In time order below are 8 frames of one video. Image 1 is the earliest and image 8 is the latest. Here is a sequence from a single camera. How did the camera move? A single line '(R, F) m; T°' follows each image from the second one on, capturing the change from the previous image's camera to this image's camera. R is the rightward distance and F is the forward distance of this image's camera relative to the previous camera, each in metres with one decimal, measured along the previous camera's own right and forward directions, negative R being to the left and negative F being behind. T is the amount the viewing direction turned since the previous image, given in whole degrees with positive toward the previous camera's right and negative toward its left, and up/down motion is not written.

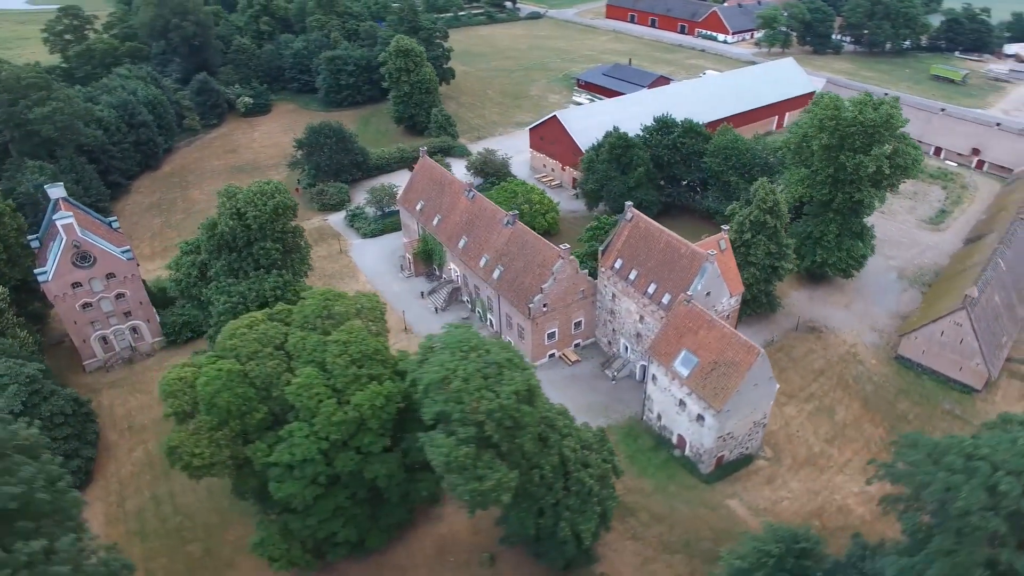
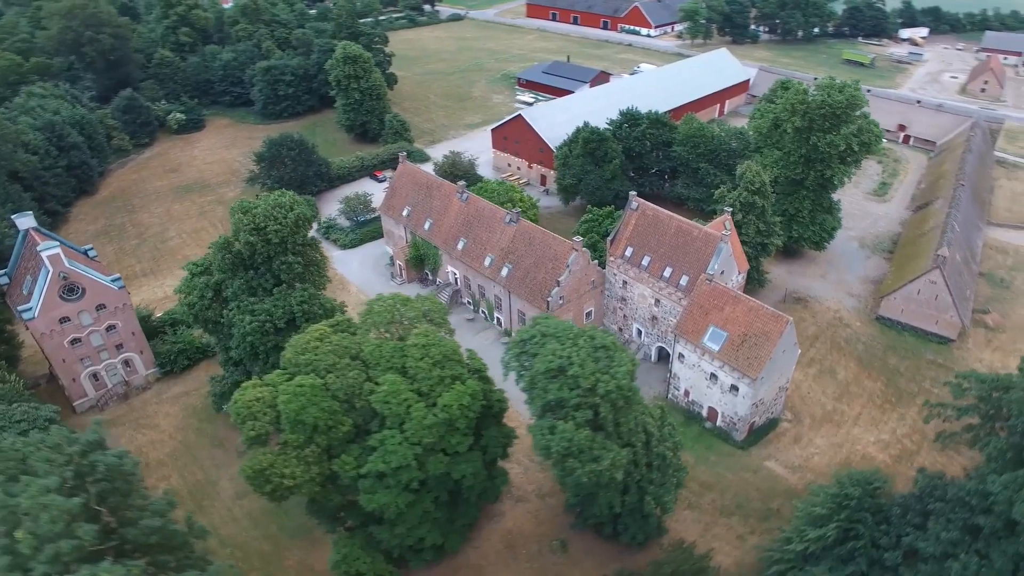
(-6.3, -0.3) m; +7°
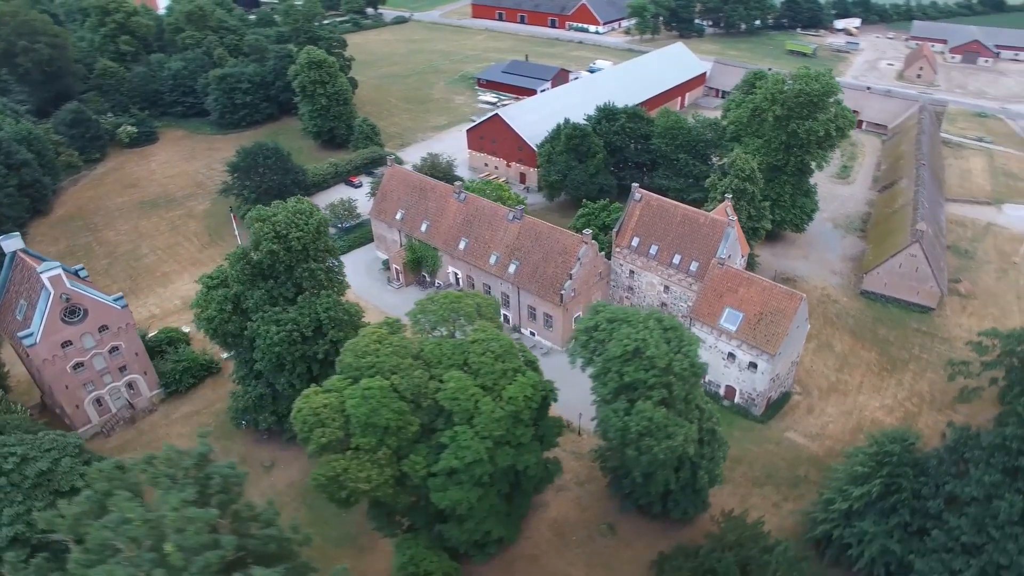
(-4.6, -0.4) m; +5°
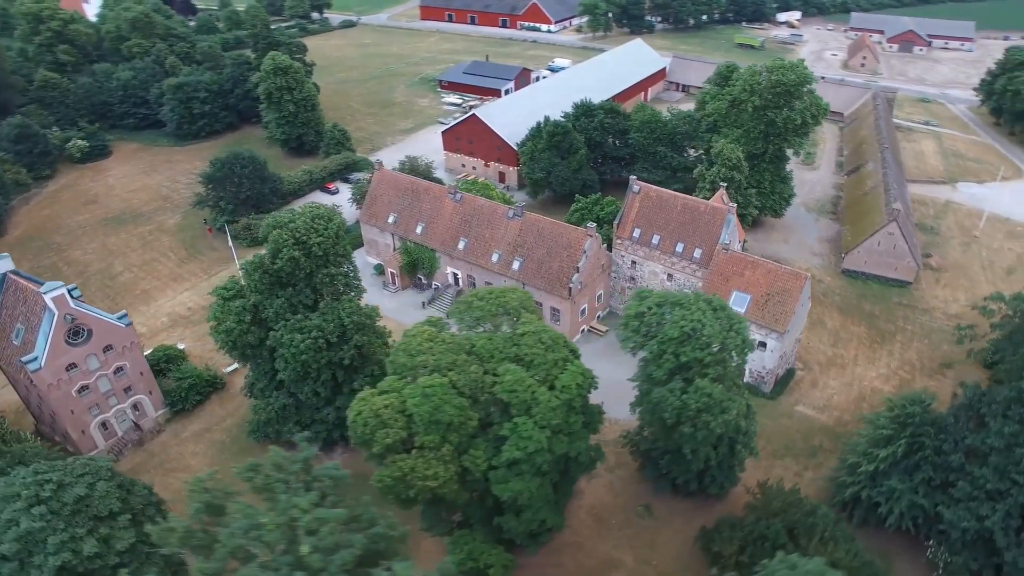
(-4.2, -0.4) m; +4°
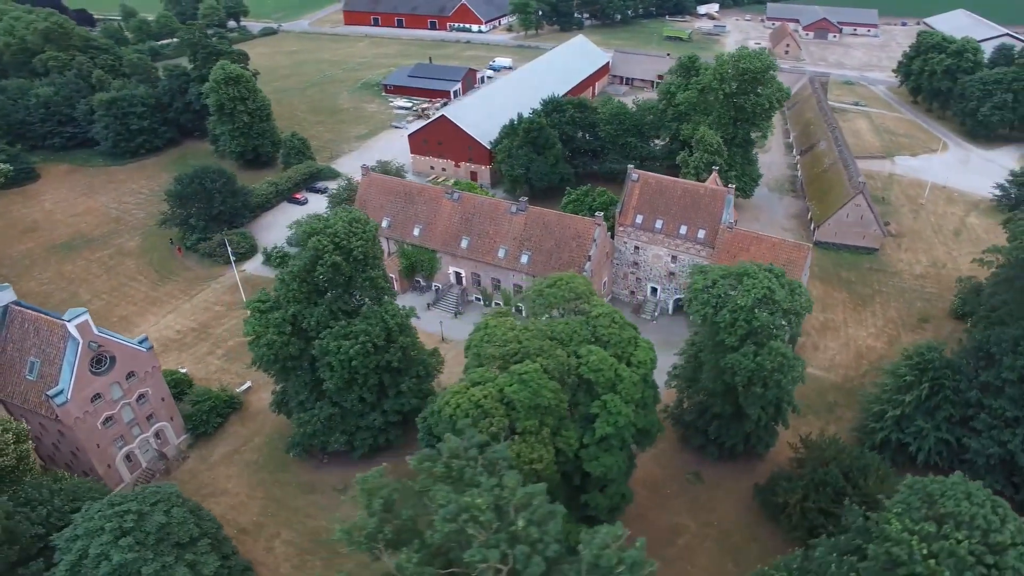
(-6.6, -0.6) m; +7°
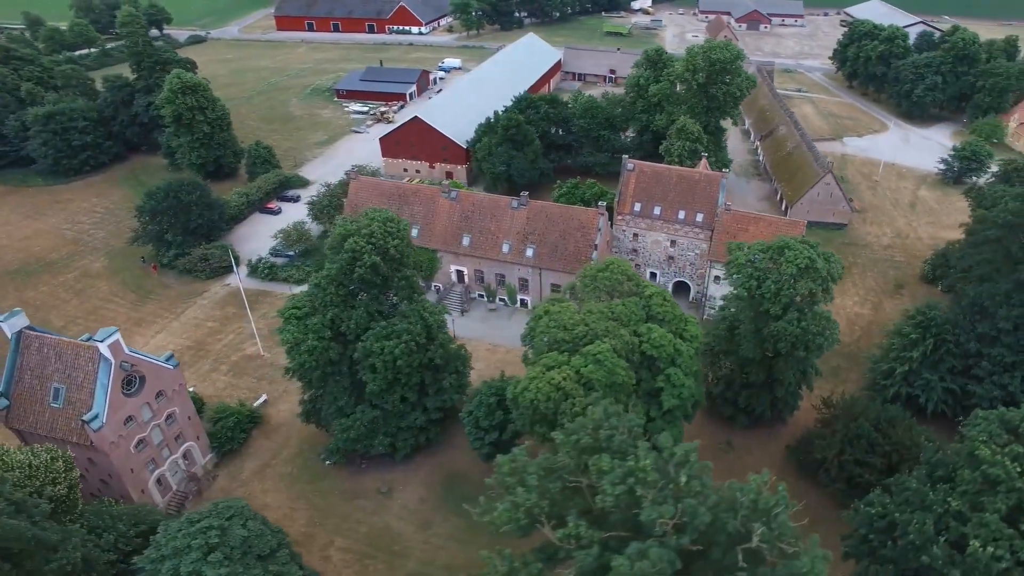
(-5.7, -0.6) m; +6°
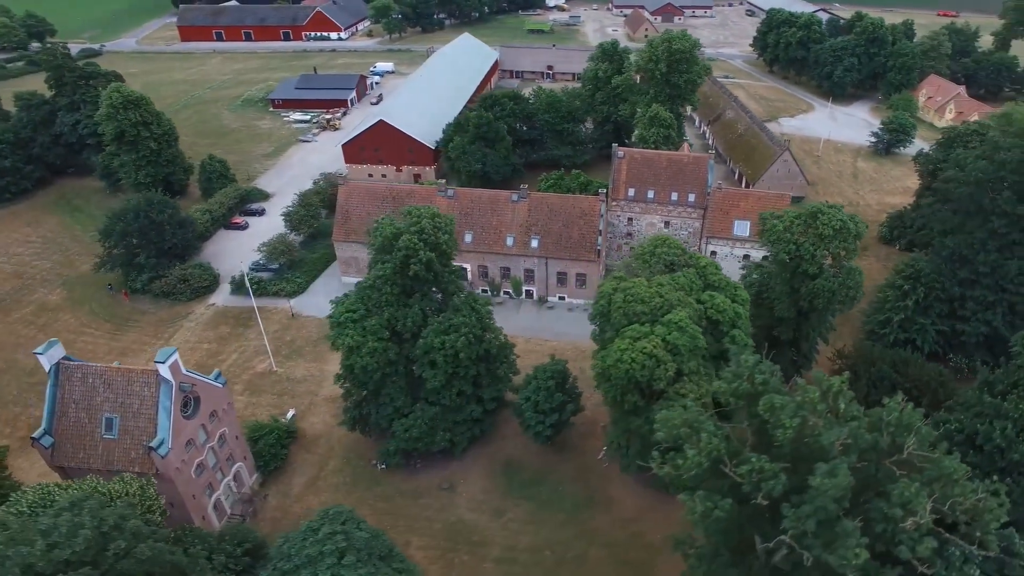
(-7.7, -0.8) m; +8°
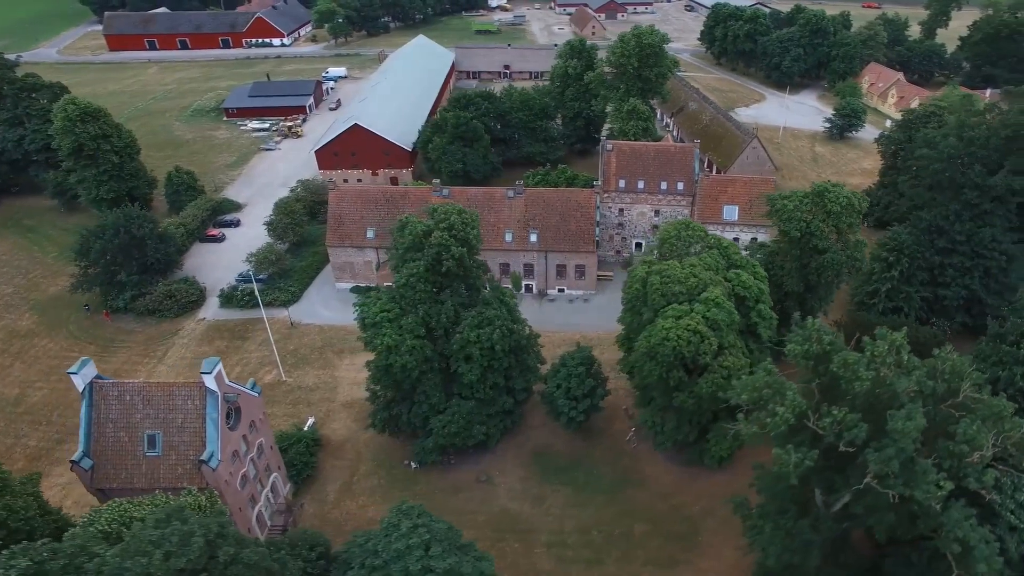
(-5.0, -0.7) m; +5°
